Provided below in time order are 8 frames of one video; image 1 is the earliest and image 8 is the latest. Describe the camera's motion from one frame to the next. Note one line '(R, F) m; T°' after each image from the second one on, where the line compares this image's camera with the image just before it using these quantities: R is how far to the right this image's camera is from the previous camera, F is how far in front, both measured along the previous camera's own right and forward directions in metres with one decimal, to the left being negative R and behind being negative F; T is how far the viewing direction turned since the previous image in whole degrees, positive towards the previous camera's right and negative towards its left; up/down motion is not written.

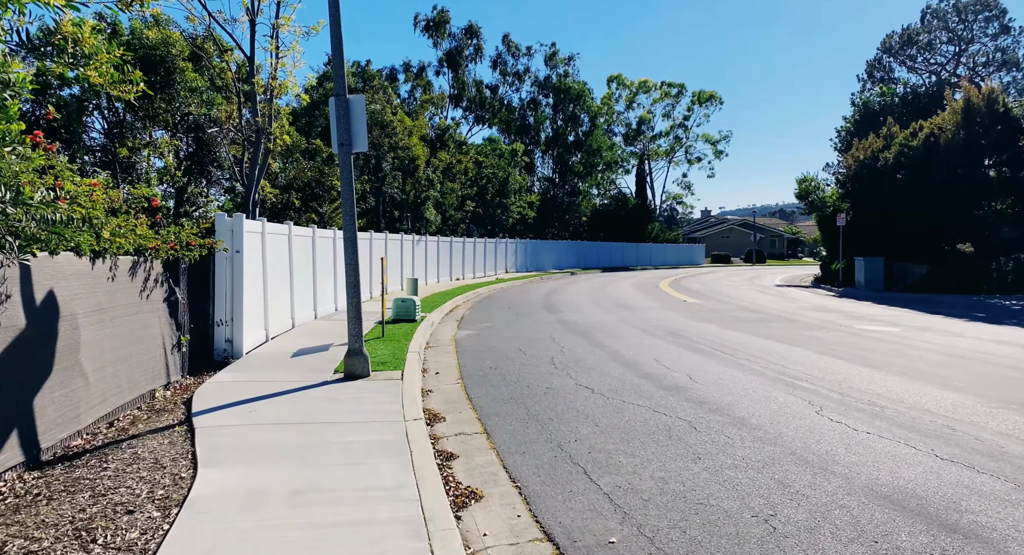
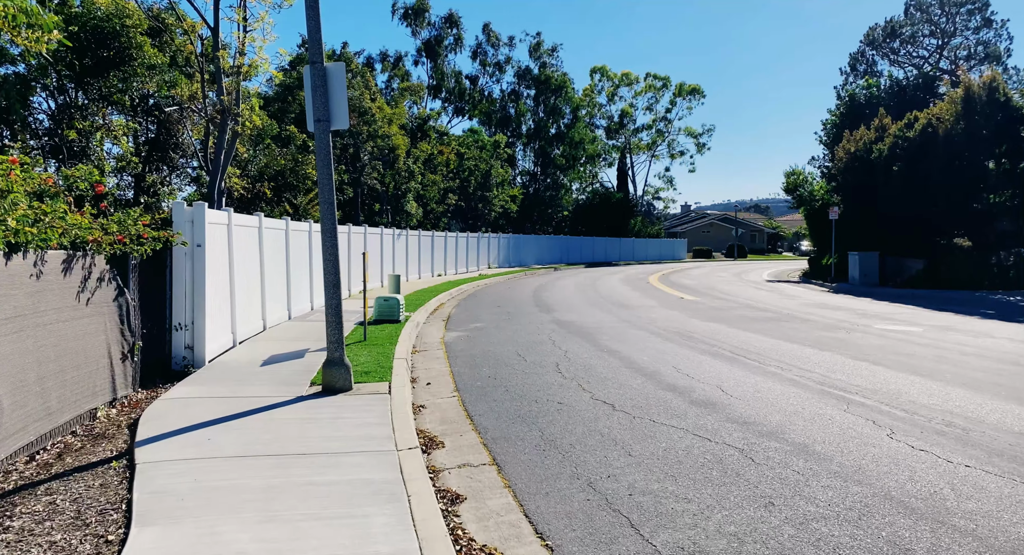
(-0.3, +1.2) m; +2°
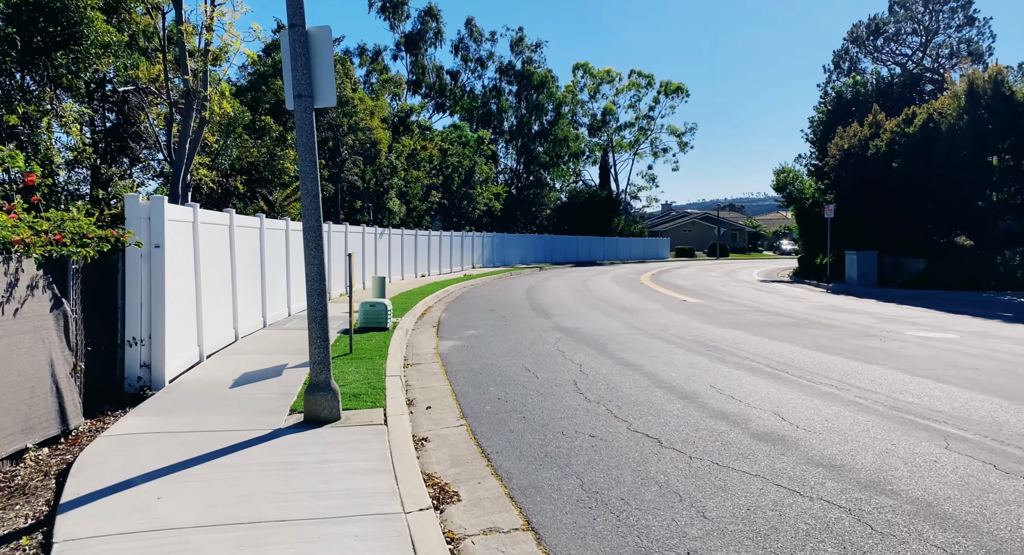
(-0.4, +1.2) m; +2°
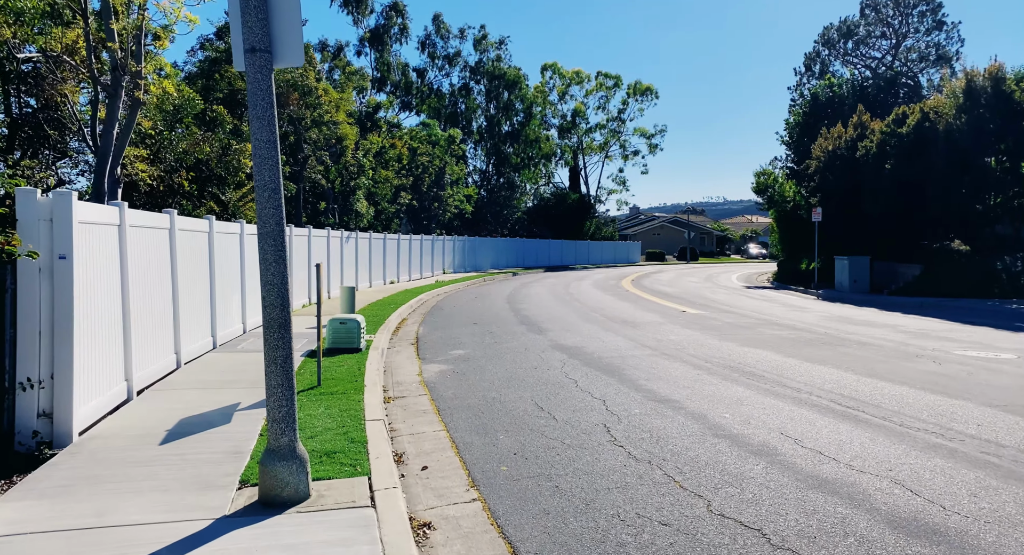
(-0.5, +1.8) m; +3°
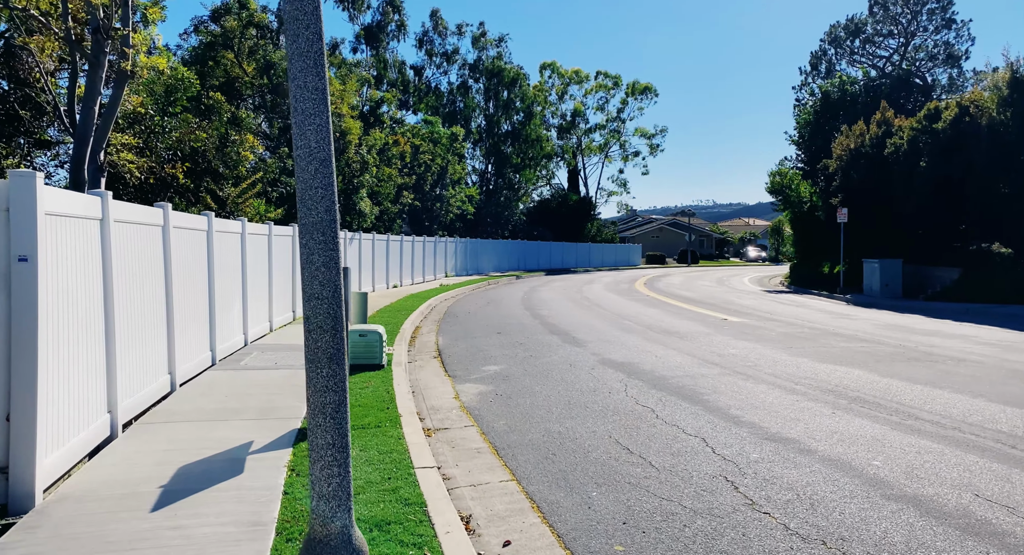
(-0.8, +1.5) m; +1°
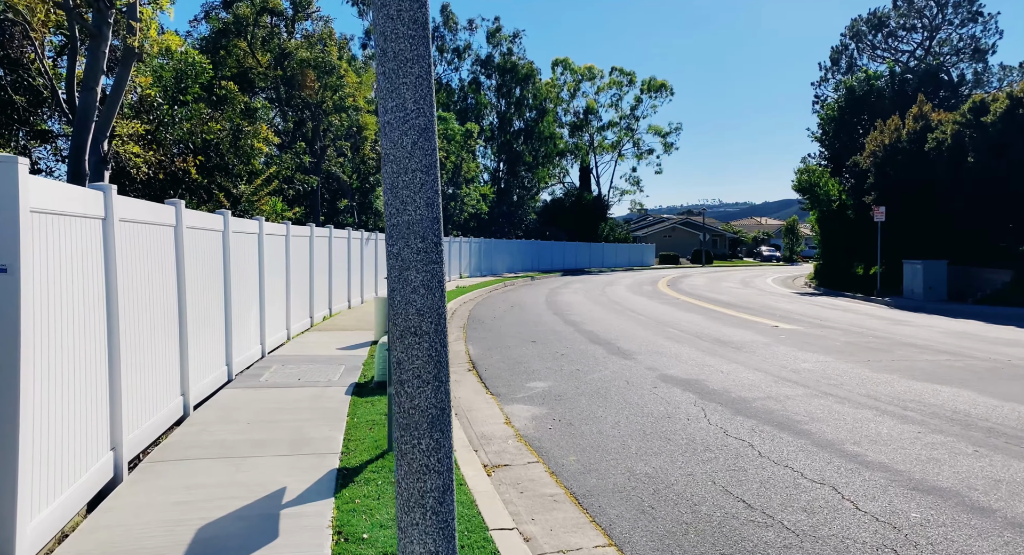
(-0.6, +1.1) m; 0°
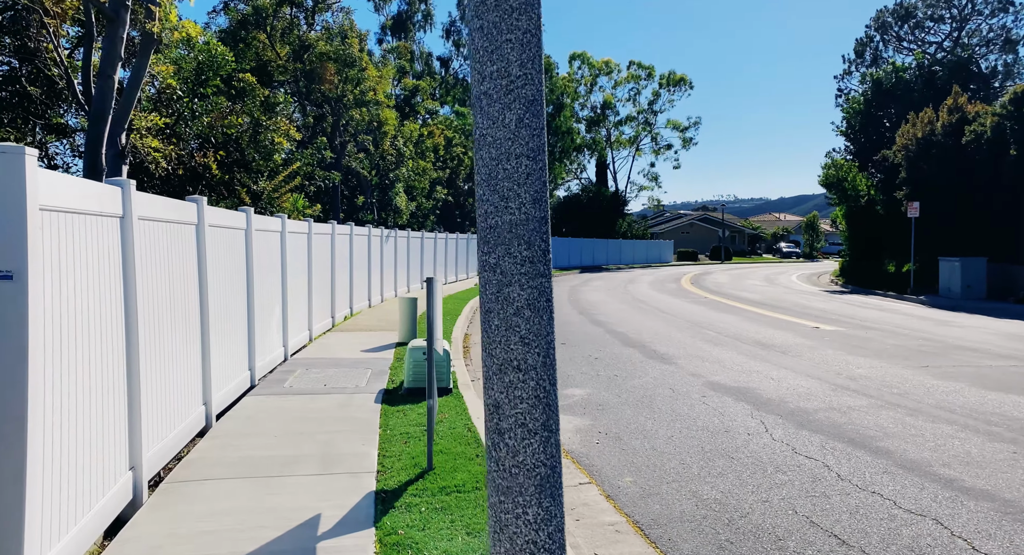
(-0.3, +0.5) m; -1°
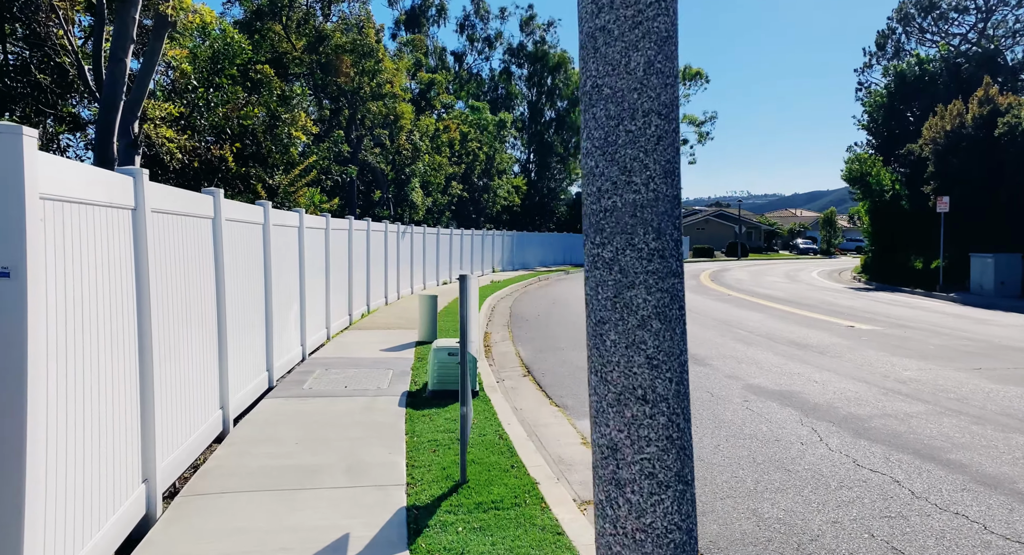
(-0.2, +0.4) m; -1°
